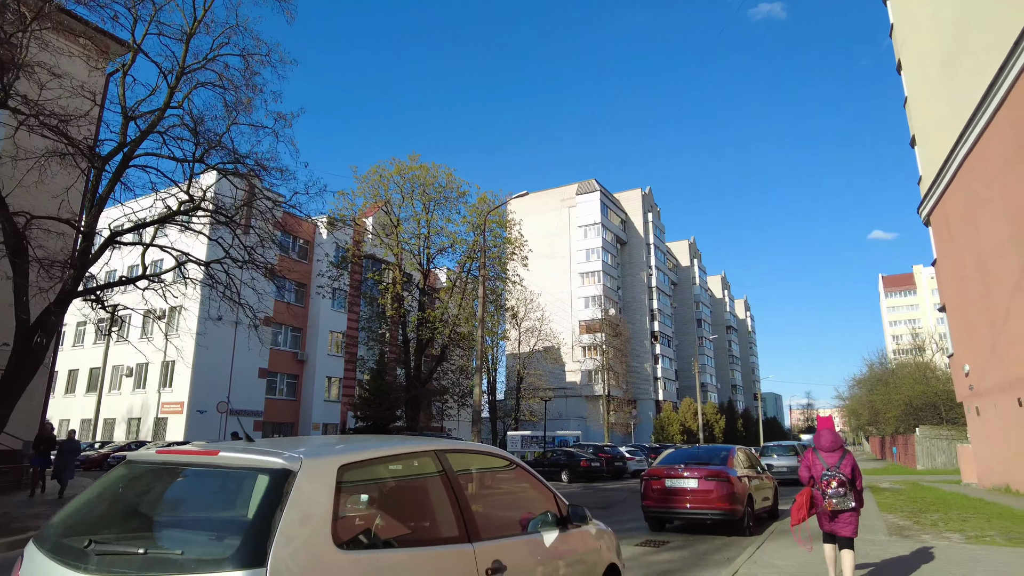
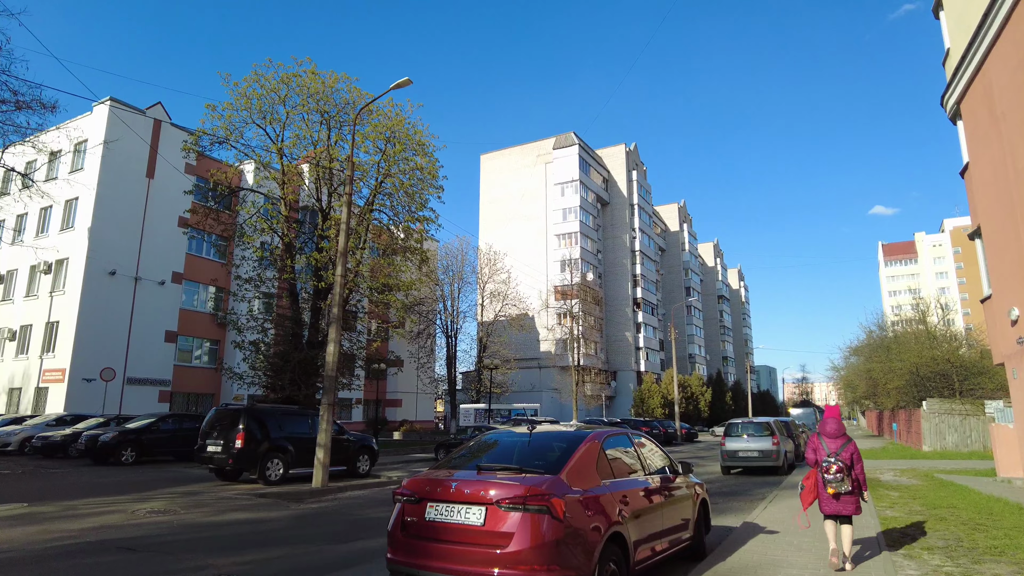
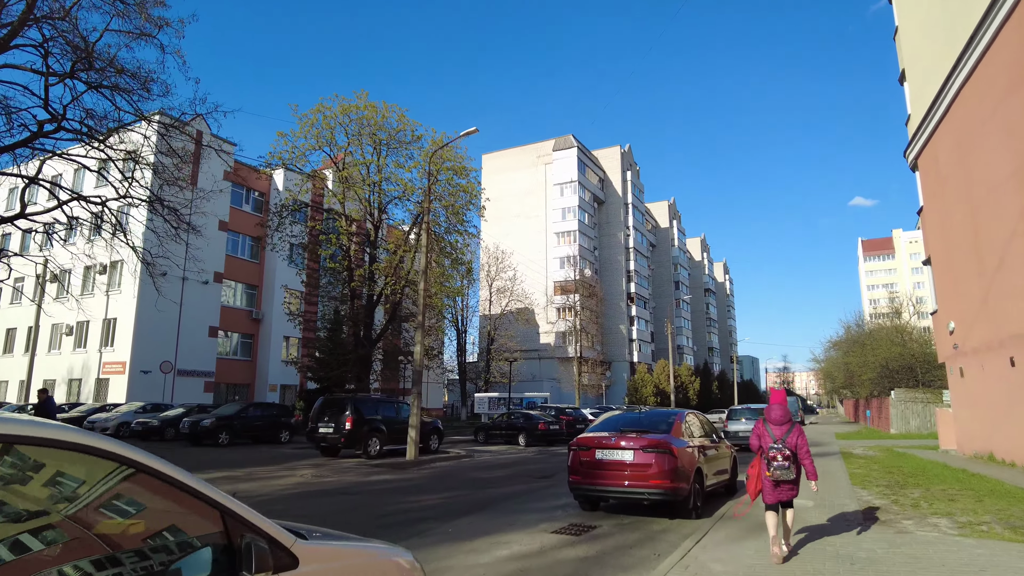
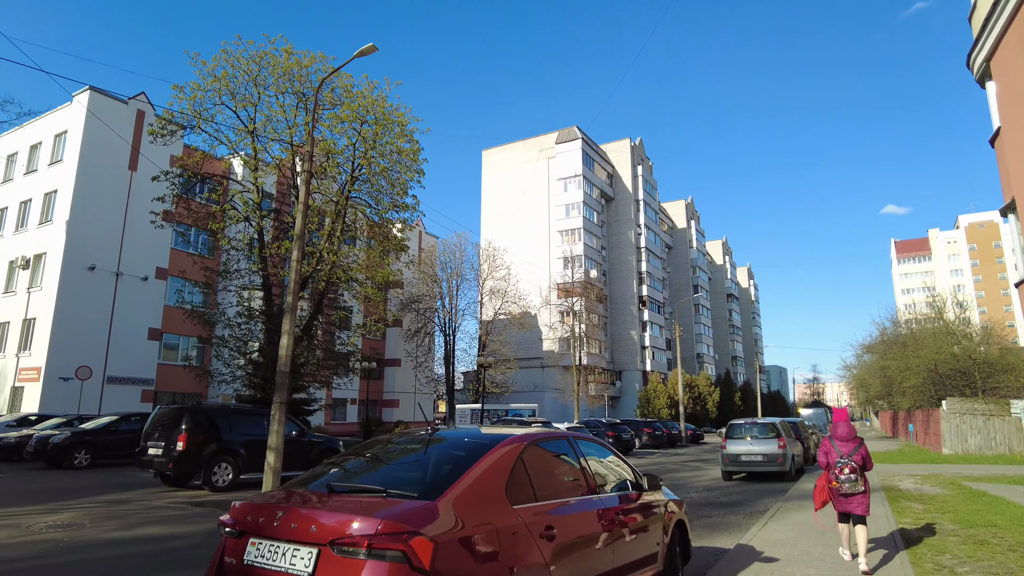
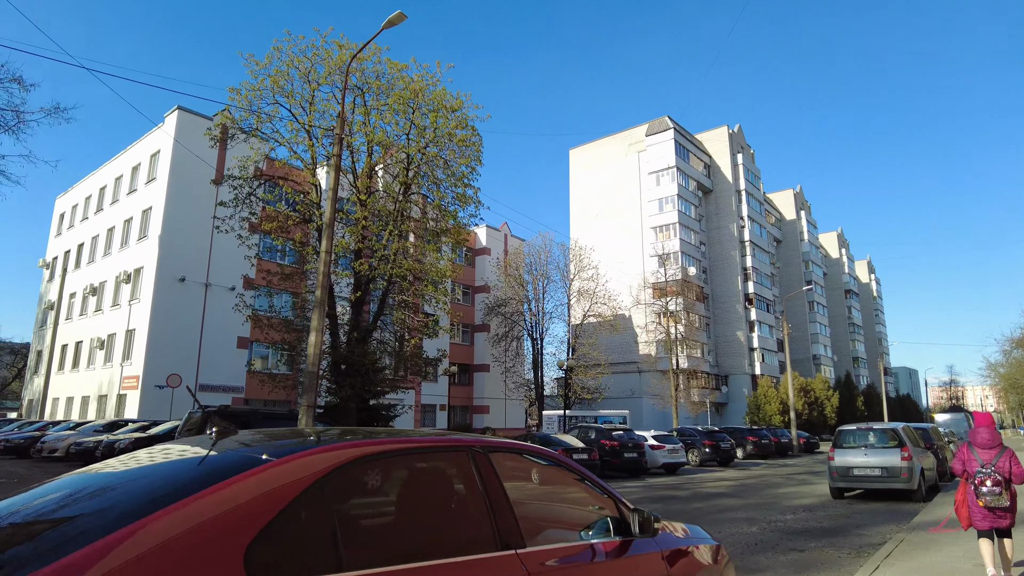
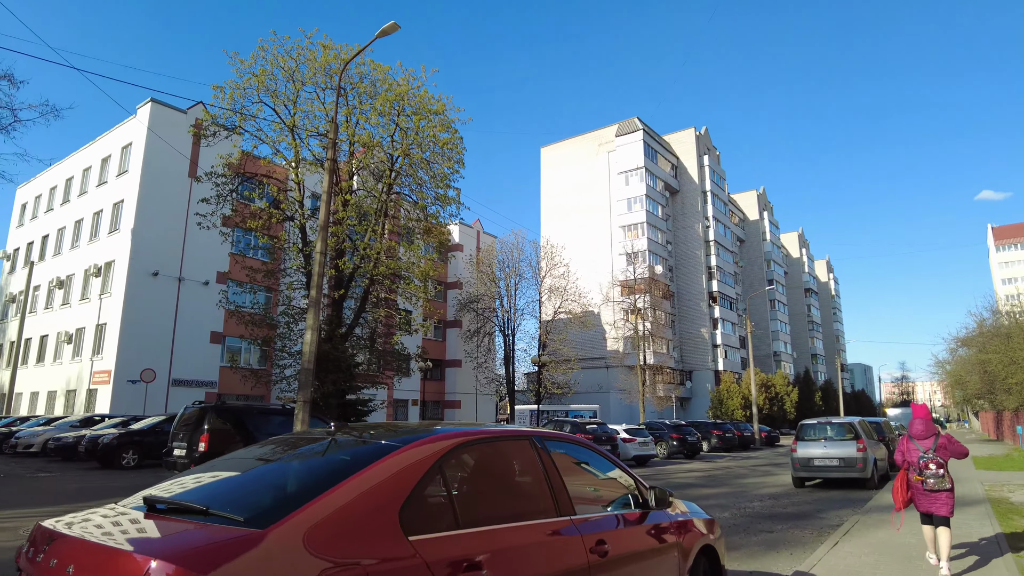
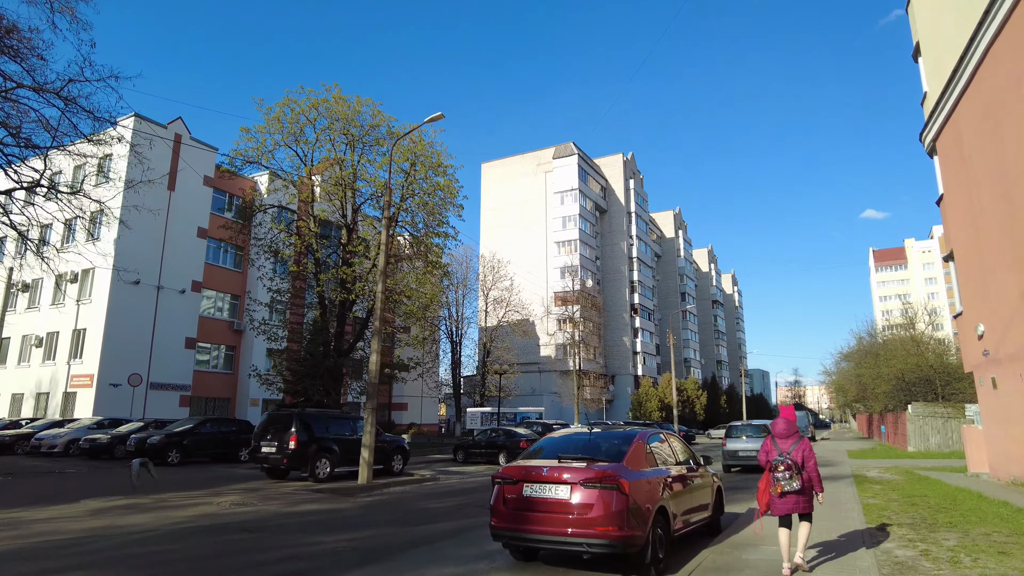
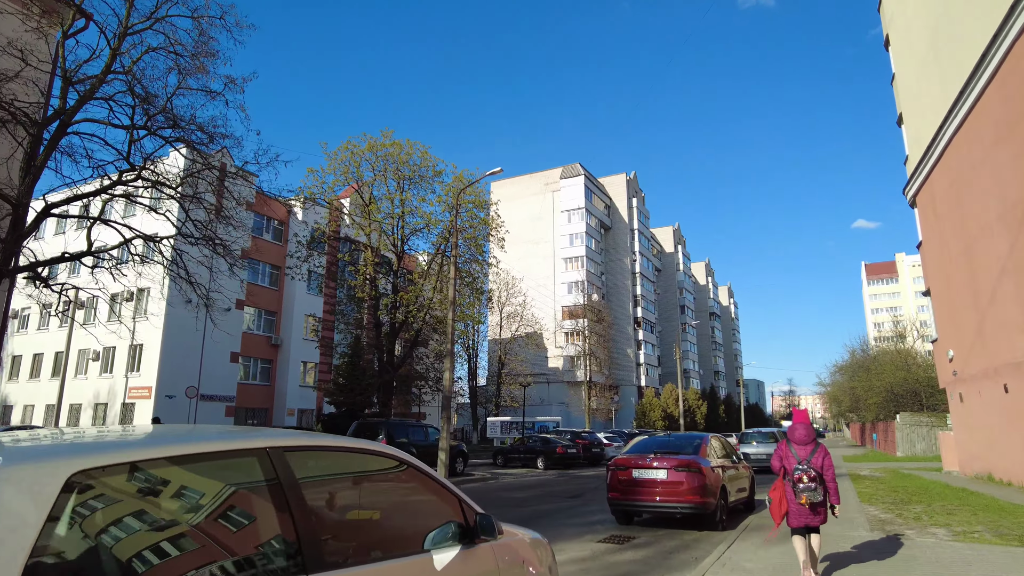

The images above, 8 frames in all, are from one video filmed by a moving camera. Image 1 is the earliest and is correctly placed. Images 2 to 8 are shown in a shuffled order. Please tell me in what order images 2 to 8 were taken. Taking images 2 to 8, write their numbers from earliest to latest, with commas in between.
8, 3, 7, 2, 4, 6, 5
